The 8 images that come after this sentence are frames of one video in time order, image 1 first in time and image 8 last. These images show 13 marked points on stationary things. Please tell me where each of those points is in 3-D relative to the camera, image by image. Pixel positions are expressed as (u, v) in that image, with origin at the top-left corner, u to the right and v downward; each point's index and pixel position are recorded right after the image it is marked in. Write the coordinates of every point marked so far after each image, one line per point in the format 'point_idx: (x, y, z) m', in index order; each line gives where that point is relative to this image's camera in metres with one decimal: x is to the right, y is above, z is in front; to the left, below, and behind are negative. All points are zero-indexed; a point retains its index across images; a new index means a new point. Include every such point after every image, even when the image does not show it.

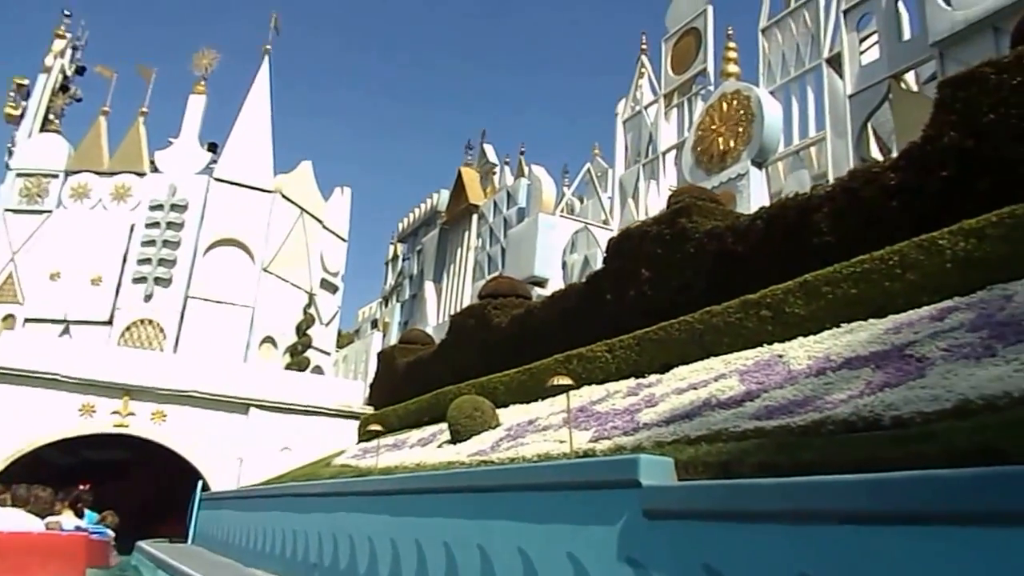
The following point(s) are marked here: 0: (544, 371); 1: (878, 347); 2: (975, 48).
0: (+0.5, -1.6, +15.3) m
1: (+3.5, -0.6, +8.0) m
2: (+10.2, +5.2, +18.6) m
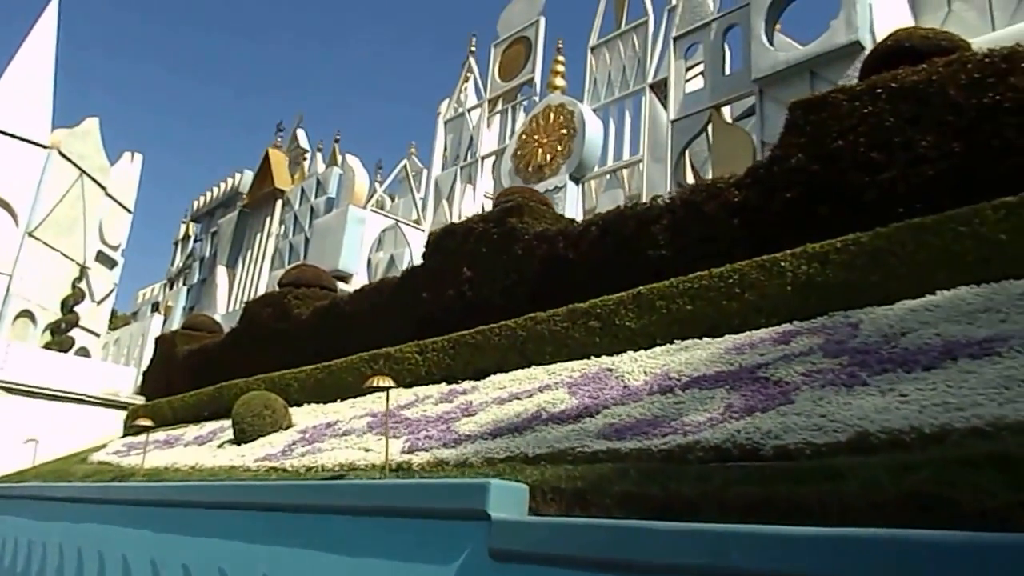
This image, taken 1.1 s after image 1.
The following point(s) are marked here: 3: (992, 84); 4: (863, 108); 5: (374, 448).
0: (-2.8, -1.4, +13.9) m
1: (+1.9, -0.7, +7.5) m
2: (+6.4, +4.5, +19.4) m
3: (+4.8, +2.0, +8.4) m
4: (+3.8, +2.0, +9.2) m
5: (-1.4, -1.7, +8.5) m
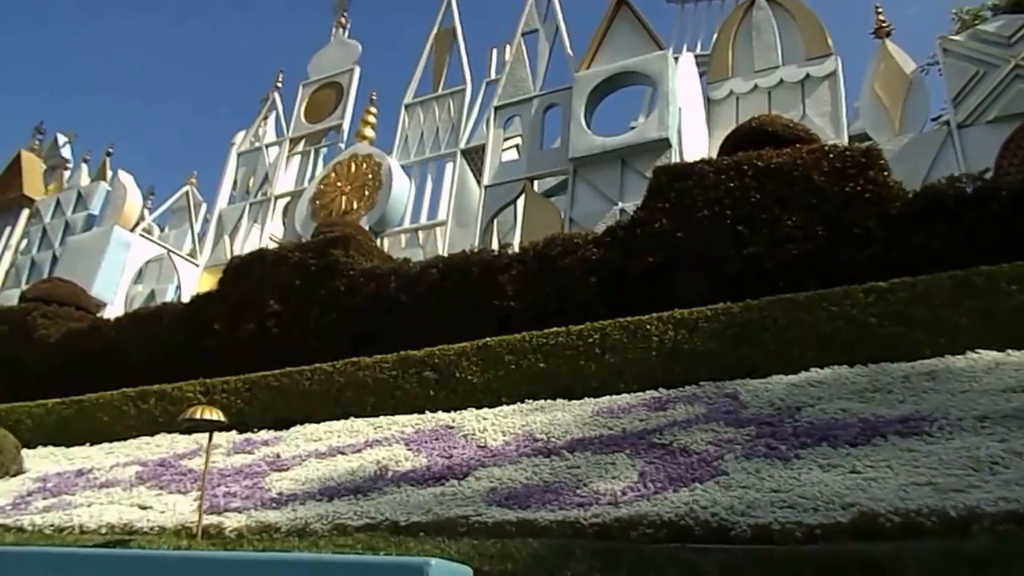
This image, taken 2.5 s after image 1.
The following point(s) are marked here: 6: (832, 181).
0: (-5.6, -1.7, +11.5) m
1: (+0.7, -1.1, +6.7) m
2: (+2.2, +2.7, +19.8) m
3: (+3.5, +1.2, +8.6) m
4: (+2.4, +1.2, +9.1) m
5: (-2.9, -1.8, +6.7) m
6: (+3.3, +1.1, +8.6) m
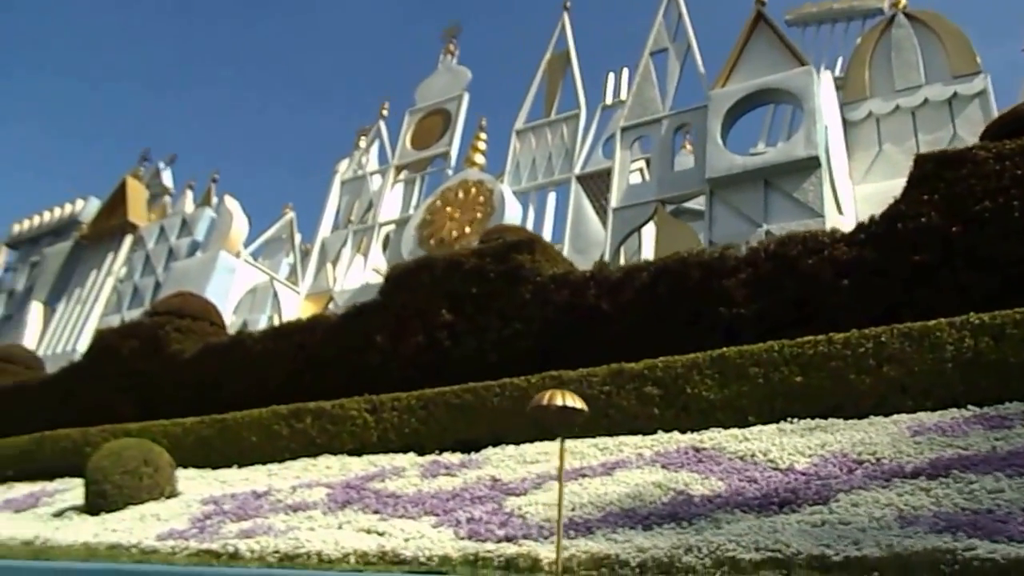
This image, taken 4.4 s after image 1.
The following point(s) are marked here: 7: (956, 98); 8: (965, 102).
0: (-3.2, -1.7, +10.5) m
1: (+2.8, -1.0, +5.4) m
2: (+5.2, +2.1, +18.5) m
3: (+5.8, +1.1, +7.2) m
4: (+4.6, +1.1, +7.7) m
5: (-0.8, -1.6, +5.5) m
6: (+5.6, +1.1, +7.2) m
7: (+10.6, +4.5, +19.9) m
8: (+10.8, +4.4, +19.7) m
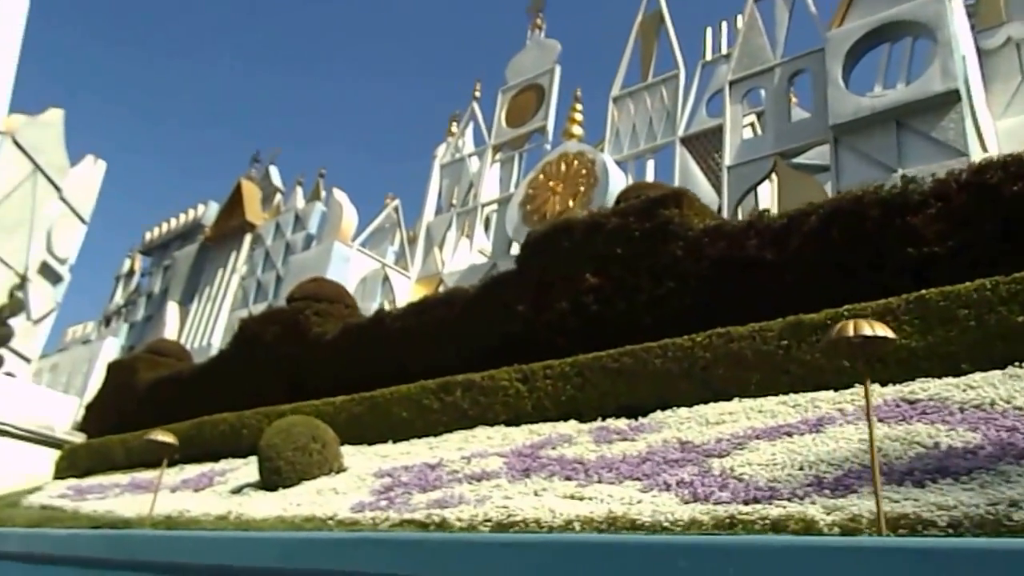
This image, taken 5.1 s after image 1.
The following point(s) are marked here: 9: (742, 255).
0: (-1.4, -1.4, +10.3) m
1: (+4.1, -0.5, +4.6) m
2: (+7.6, +3.1, +17.4) m
3: (+7.1, +1.9, +6.0) m
4: (+6.0, +1.8, +6.7) m
5: (+0.6, -1.3, +5.1) m
6: (+6.9, +1.8, +6.1) m
7: (+13.0, +5.9, +18.2) m
8: (+13.1, +5.8, +18.0) m
9: (+2.4, +0.3, +8.7) m
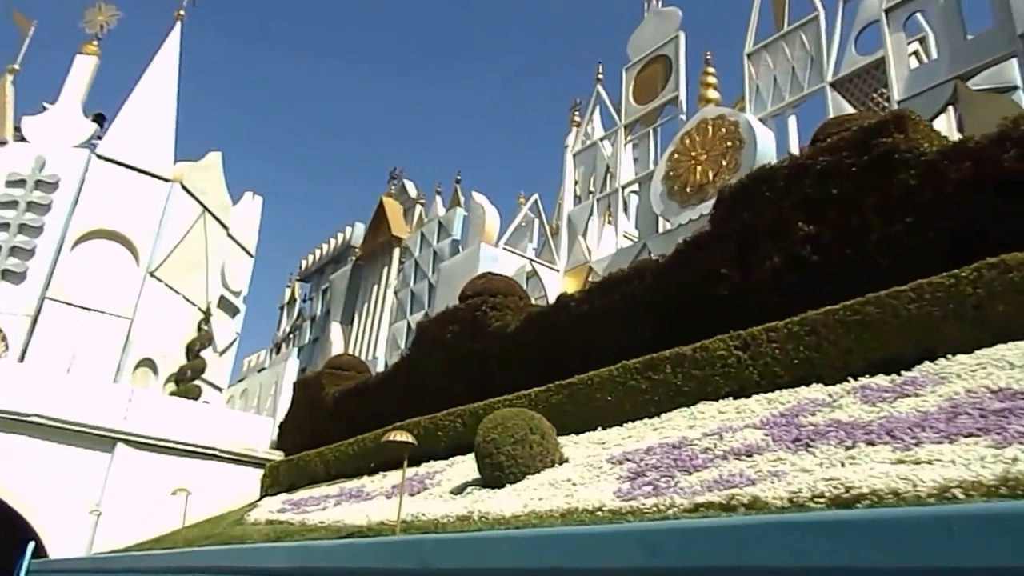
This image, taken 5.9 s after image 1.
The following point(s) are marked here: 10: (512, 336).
0: (+1.0, -1.1, +9.5) m
1: (+5.5, +0.3, +3.0) m
2: (+10.3, +4.4, +15.2) m
3: (+8.3, +3.1, +4.1) m
4: (+7.4, +2.9, +4.9) m
5: (+2.2, -0.8, +4.1) m
6: (+8.2, +3.0, +4.2) m
7: (+15.5, +7.8, +15.2) m
8: (+15.6, +7.7, +15.0) m
9: (+4.3, +1.0, +7.4) m
10: (0.0, -0.7, +11.7) m
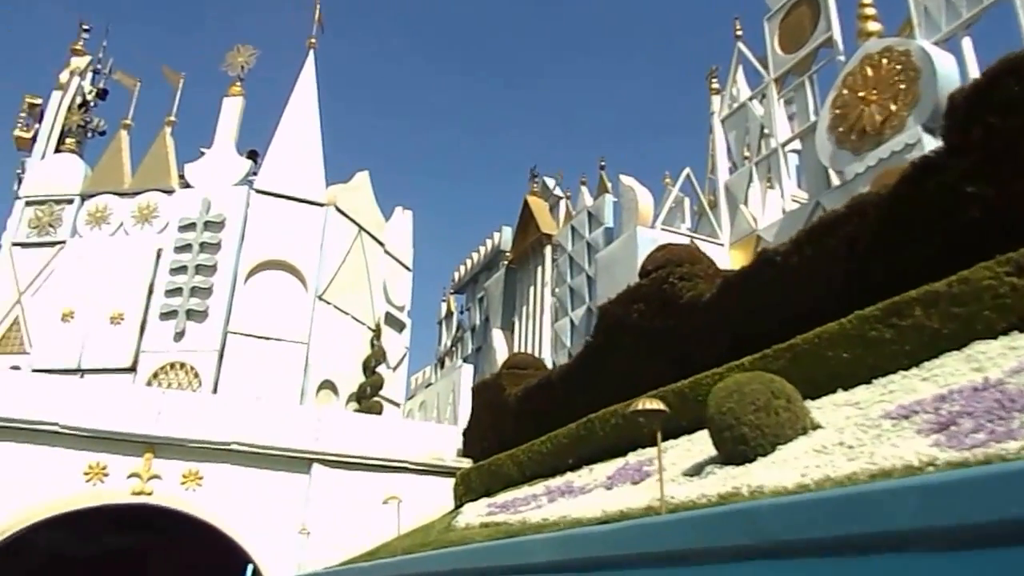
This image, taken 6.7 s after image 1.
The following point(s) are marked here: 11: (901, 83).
0: (+3.2, -0.6, +8.3) m
1: (+6.3, +1.4, +1.2) m
2: (+12.6, +6.2, +12.5) m
3: (+8.9, +4.5, +1.8) m
4: (+8.2, +4.2, +2.8) m
5: (+3.4, -0.1, +2.8) m
6: (+8.8, +4.4, +1.9) m
7: (+17.2, +10.2, +11.7) m
8: (+17.2, +10.1, +11.5) m
9: (+5.8, +2.0, +5.7) m
10: (+2.5, -0.2, +10.6) m
11: (+9.3, +4.9, +19.9) m
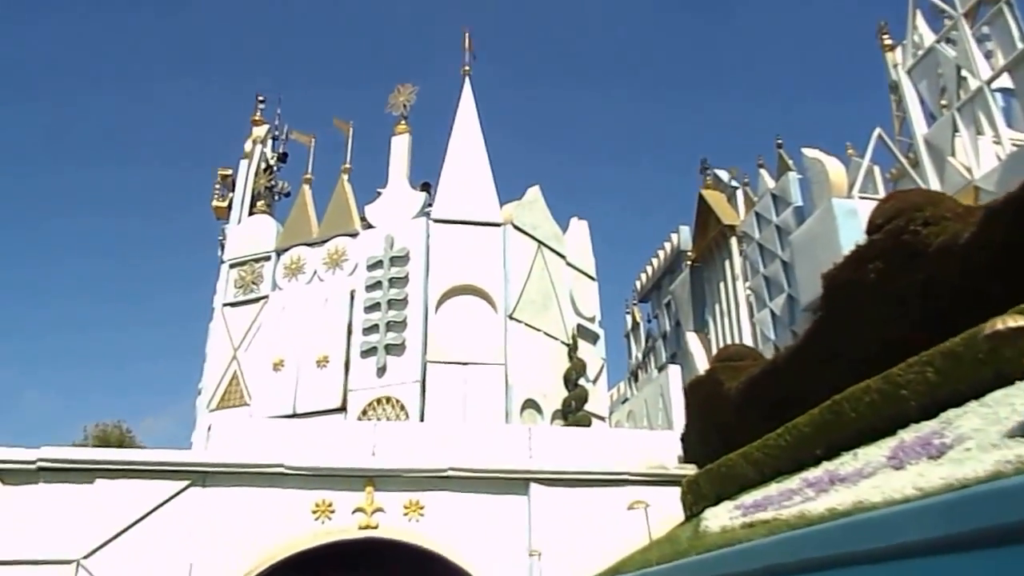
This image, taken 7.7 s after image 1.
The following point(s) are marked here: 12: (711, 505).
0: (+5.2, +0.3, +6.5) m
1: (+6.5, +2.7, -0.9) m
2: (+14.2, +8.1, +9.0) m
3: (+8.7, +6.1, -0.8) m
4: (+8.2, +5.7, +0.3) m
5: (+4.2, +0.8, +1.1) m
6: (+8.7, +6.0, -0.6) m
7: (+18.0, +12.7, +7.5) m
8: (+18.1, +12.7, +7.2) m
9: (+6.8, +3.2, +3.6) m
10: (+5.0, +0.5, +9.0) m
11: (+12.7, +6.4, +16.8) m
12: (+3.2, -3.4, +13.2) m
